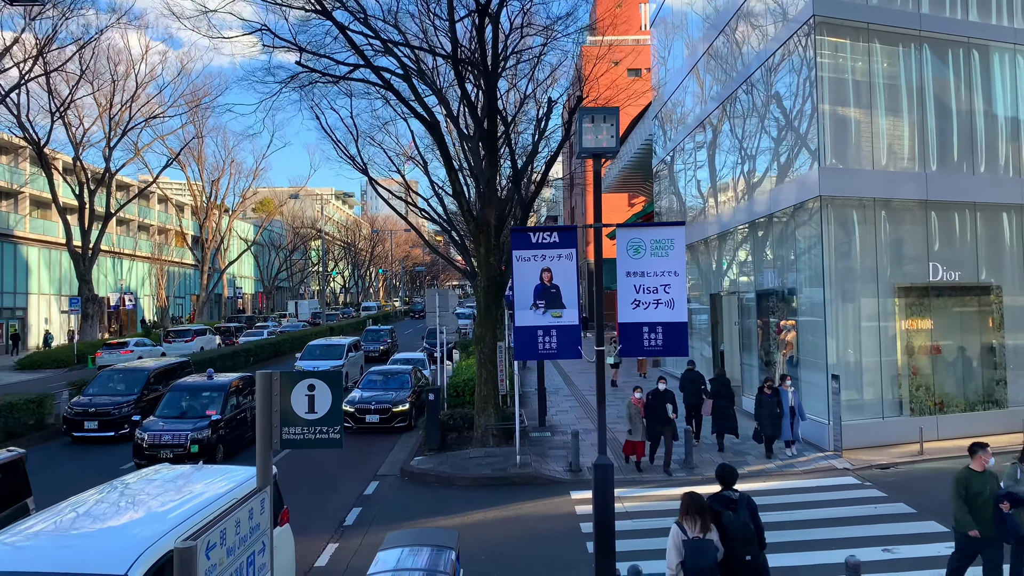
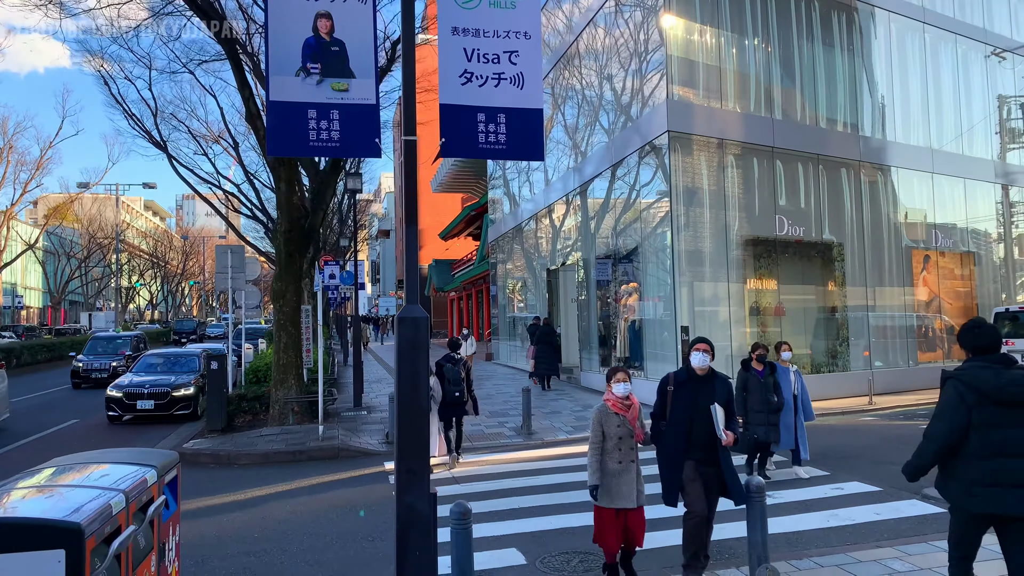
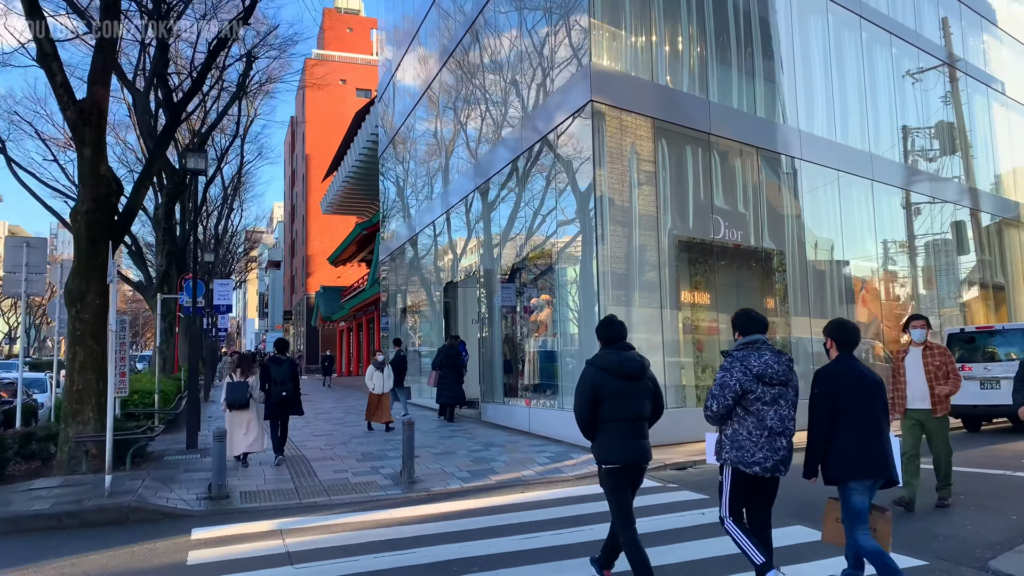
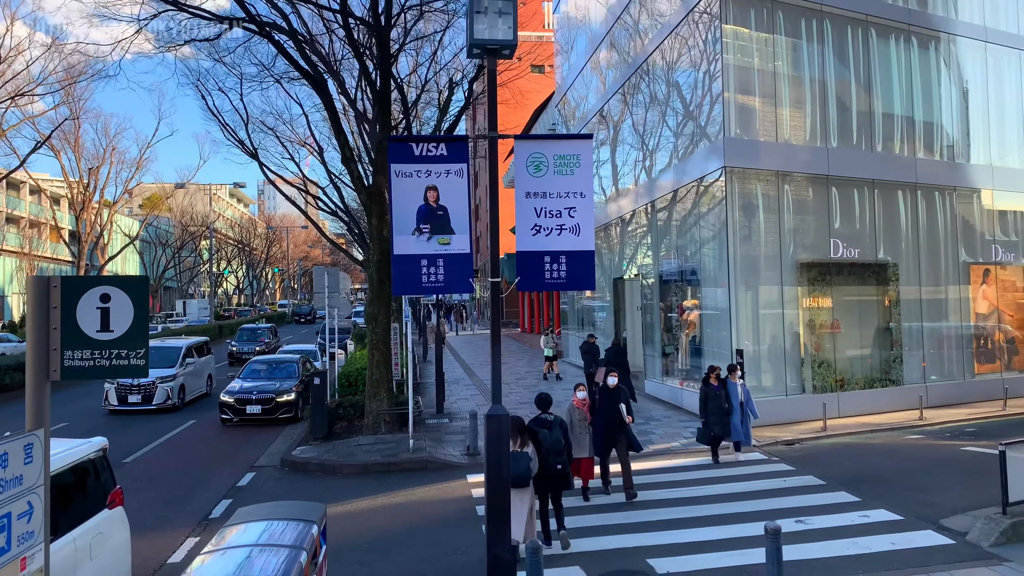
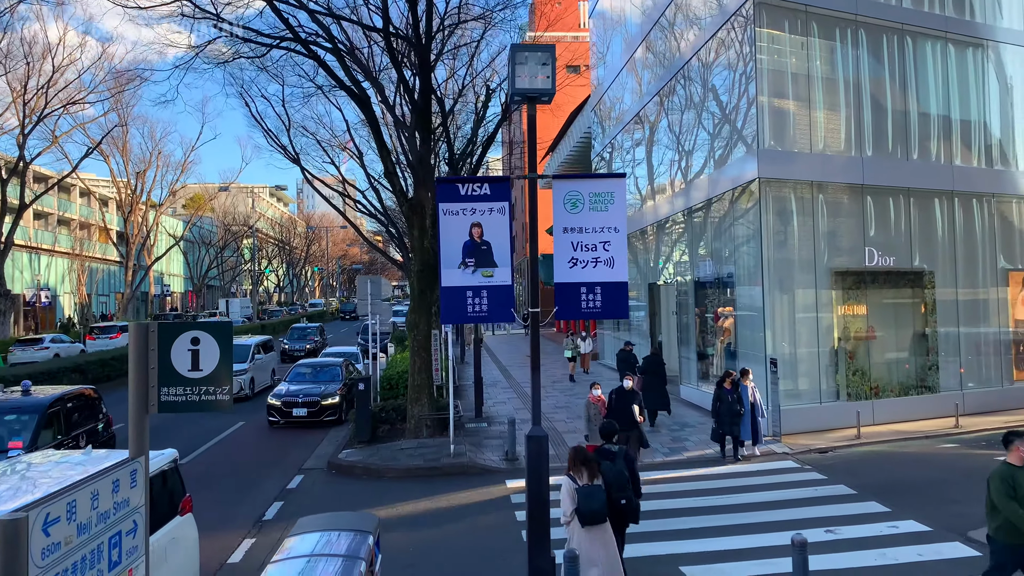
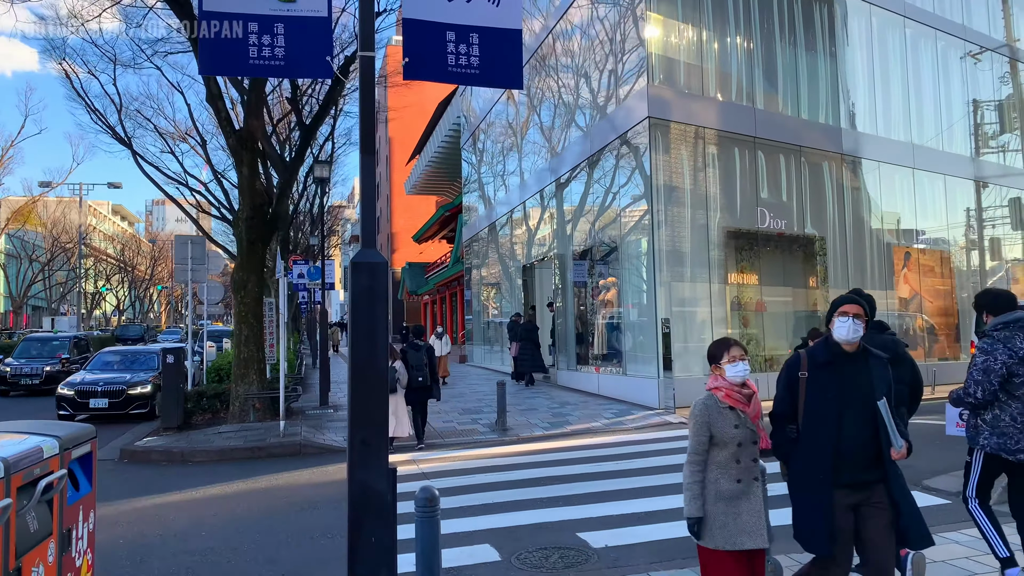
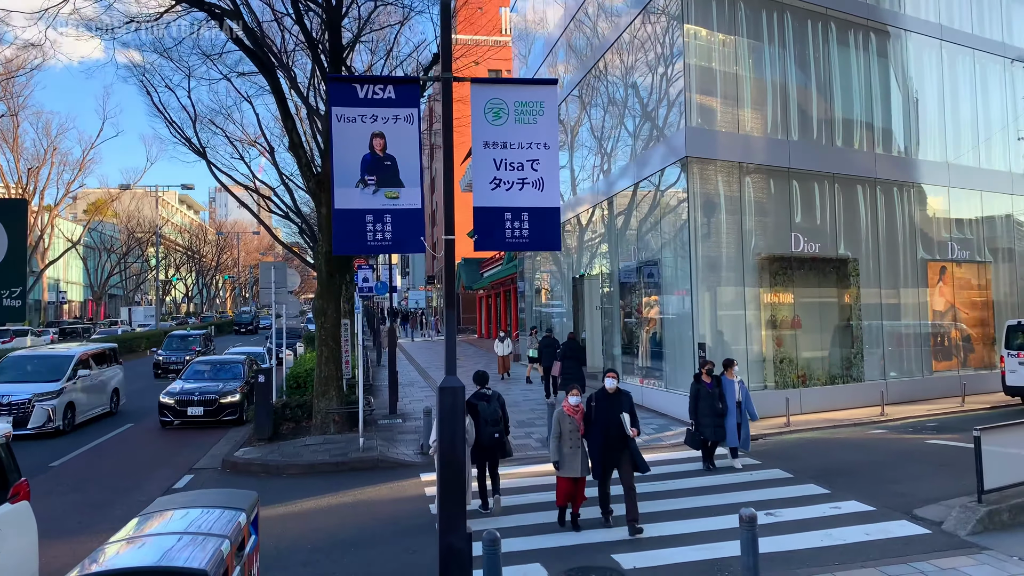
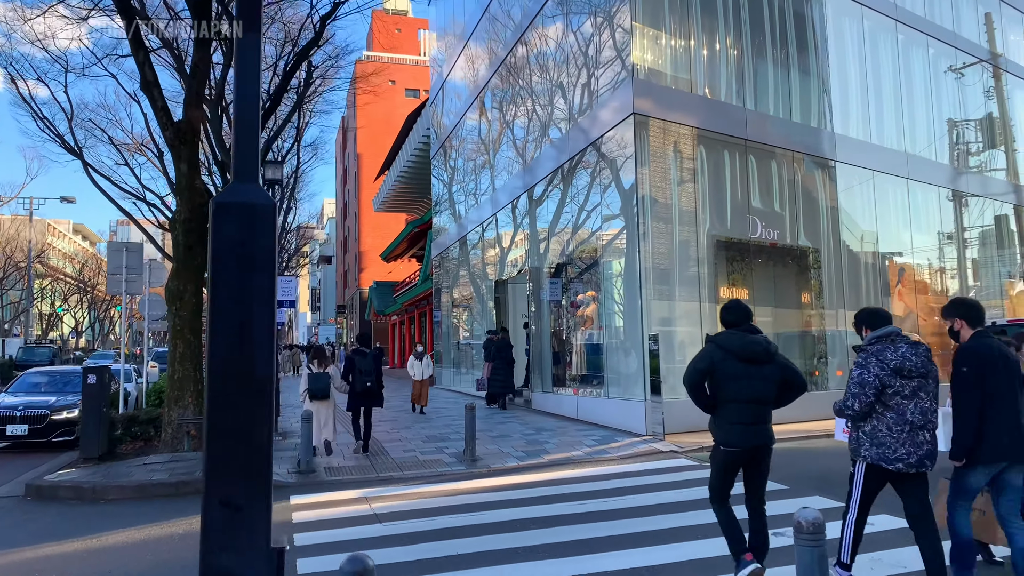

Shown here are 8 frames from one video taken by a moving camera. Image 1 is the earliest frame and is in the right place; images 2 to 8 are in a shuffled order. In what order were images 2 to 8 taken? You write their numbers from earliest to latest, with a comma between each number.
5, 4, 7, 2, 6, 8, 3
